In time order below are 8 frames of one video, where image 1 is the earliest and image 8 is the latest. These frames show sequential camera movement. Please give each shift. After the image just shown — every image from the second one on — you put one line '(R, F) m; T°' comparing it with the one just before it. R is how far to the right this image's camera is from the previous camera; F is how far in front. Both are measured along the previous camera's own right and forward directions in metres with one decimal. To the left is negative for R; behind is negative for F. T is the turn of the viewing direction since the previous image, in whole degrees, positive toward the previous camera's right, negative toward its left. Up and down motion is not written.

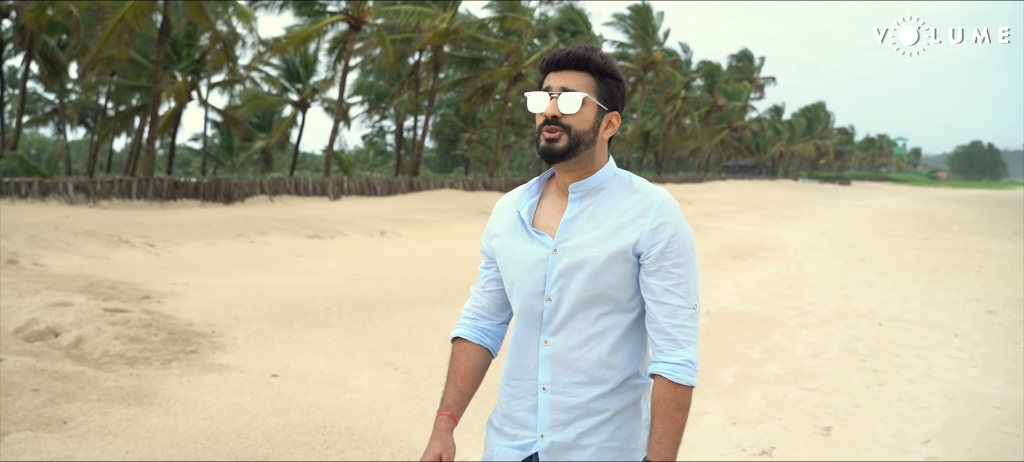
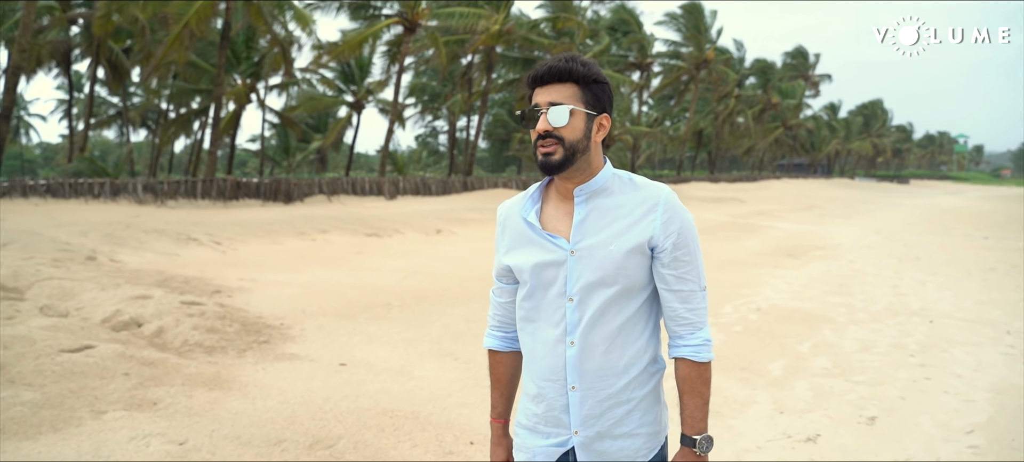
(0.0, -0.2) m; -4°
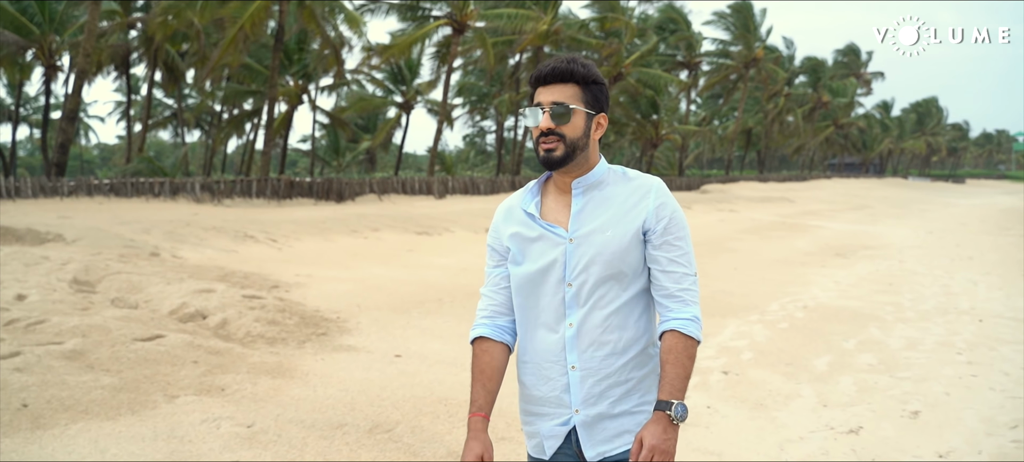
(0.0, -0.1) m; -3°
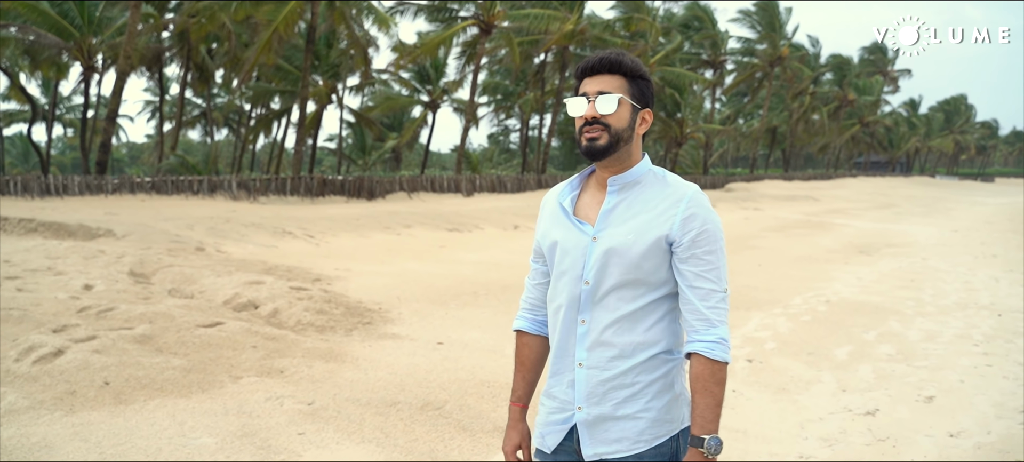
(-0.1, -0.3) m; -2°
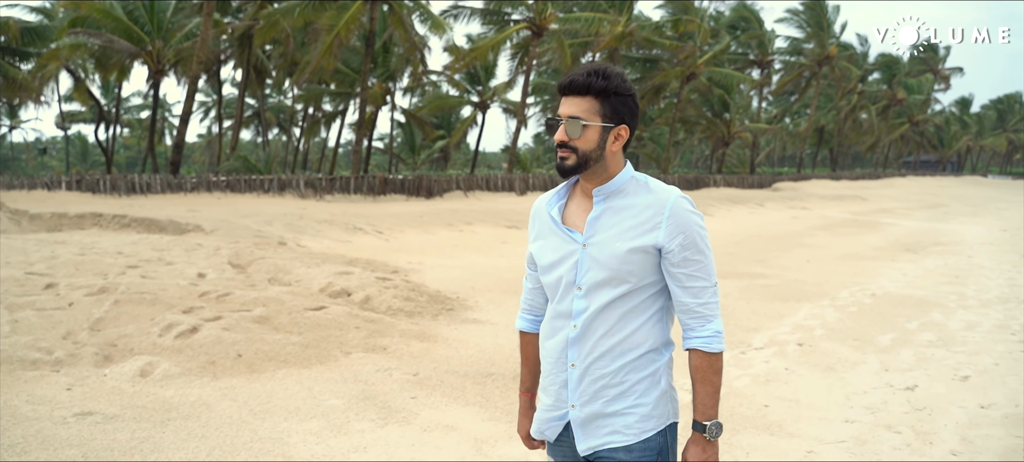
(-0.3, -0.6) m; -3°
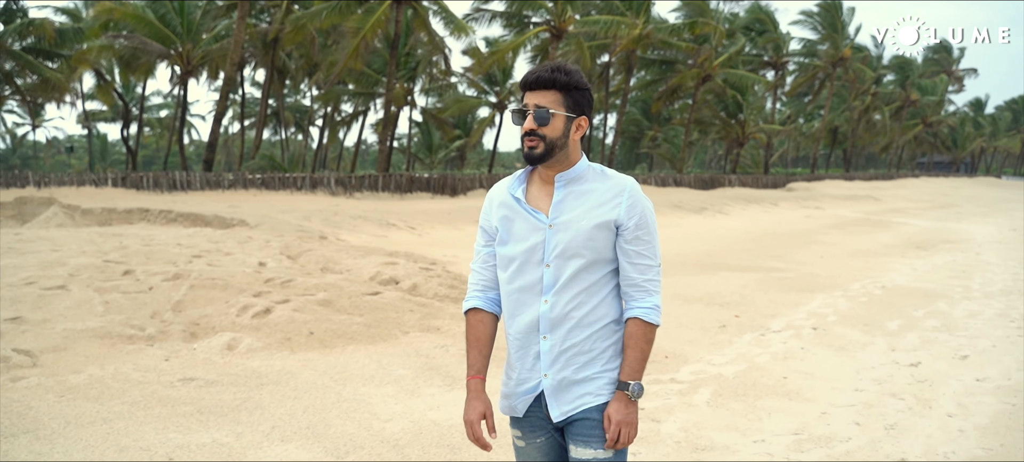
(-0.3, -0.6) m; -1°
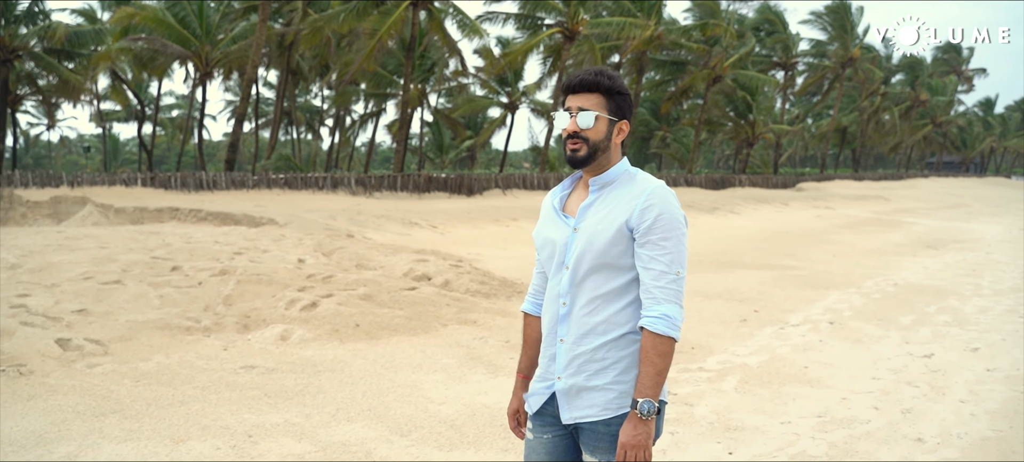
(-0.2, -0.3) m; -1°
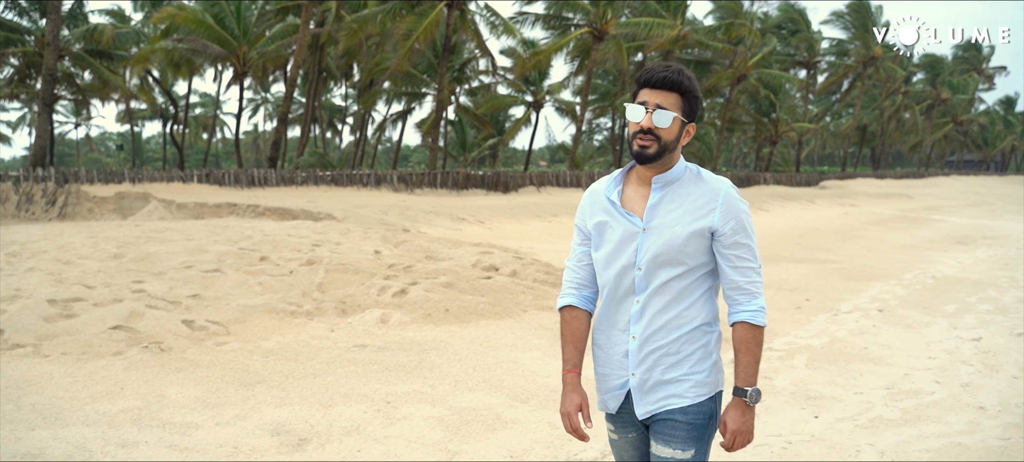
(-0.6, -0.5) m; -1°
